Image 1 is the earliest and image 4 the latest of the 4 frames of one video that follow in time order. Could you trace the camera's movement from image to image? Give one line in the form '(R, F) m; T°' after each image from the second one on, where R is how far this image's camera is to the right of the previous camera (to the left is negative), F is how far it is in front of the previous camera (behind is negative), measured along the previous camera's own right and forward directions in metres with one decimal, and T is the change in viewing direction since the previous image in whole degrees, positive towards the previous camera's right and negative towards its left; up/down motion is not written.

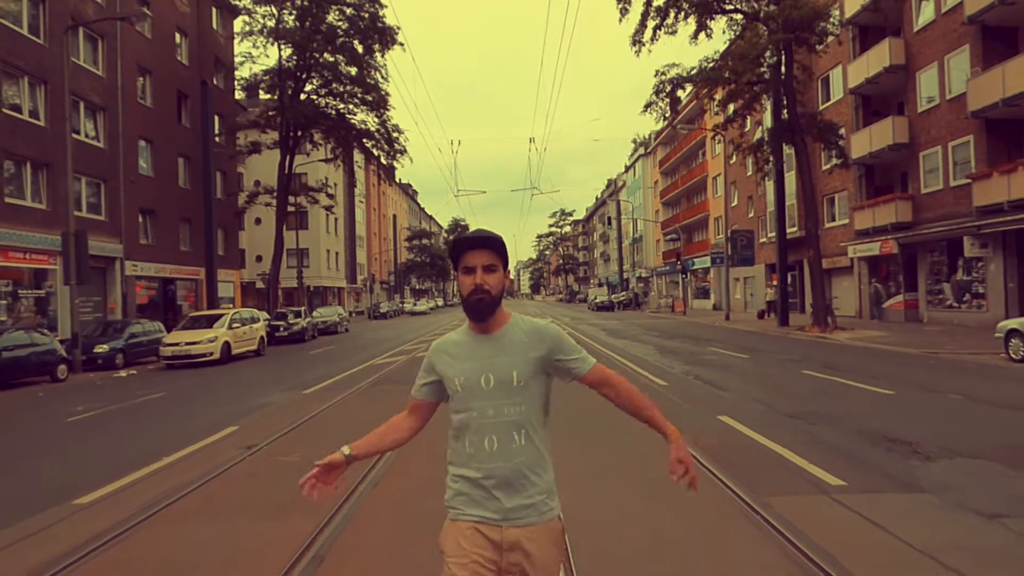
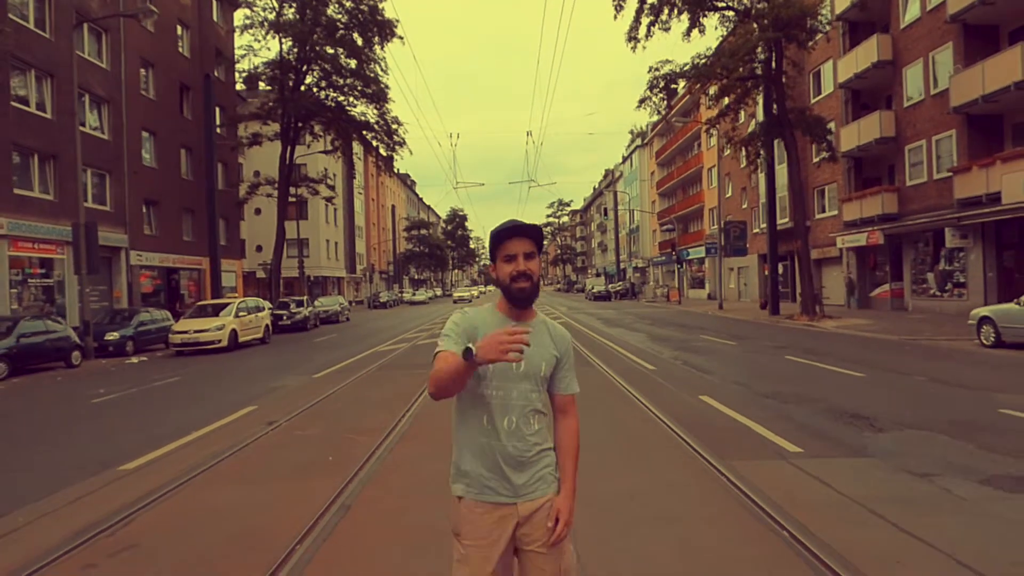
(0.0, -0.7) m; 0°
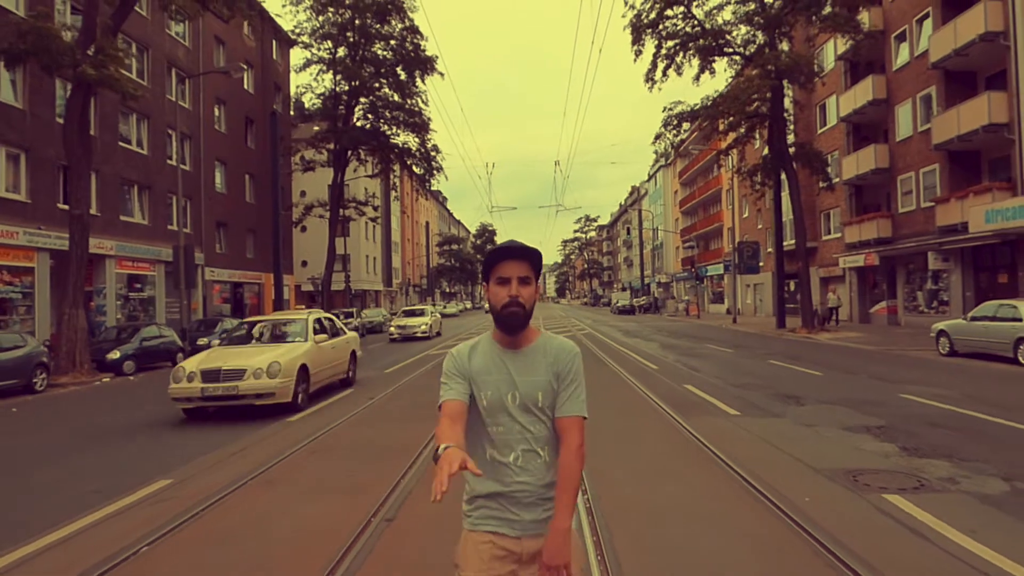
(-0.1, -3.2) m; -2°
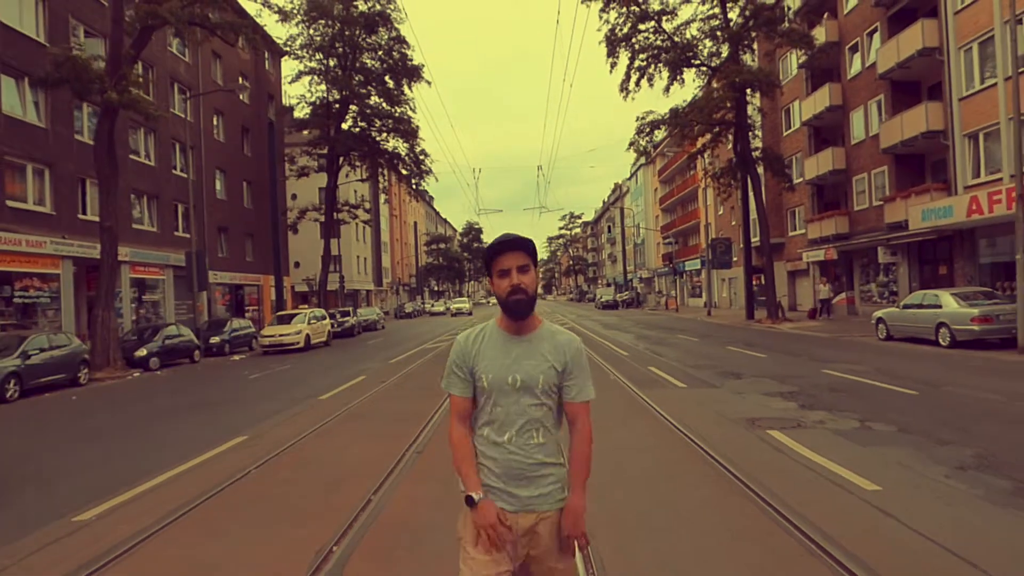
(0.0, -2.1) m; +1°
